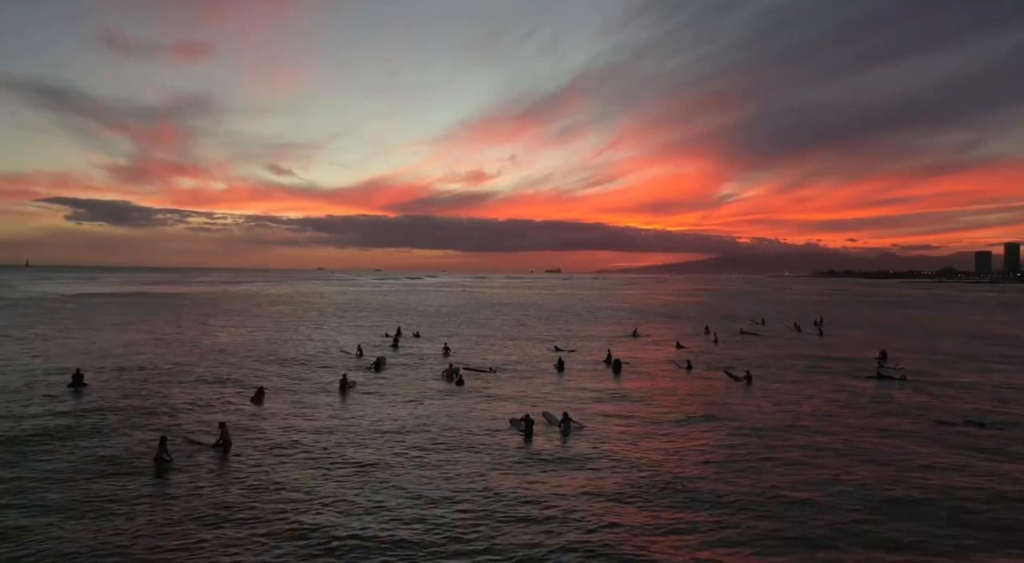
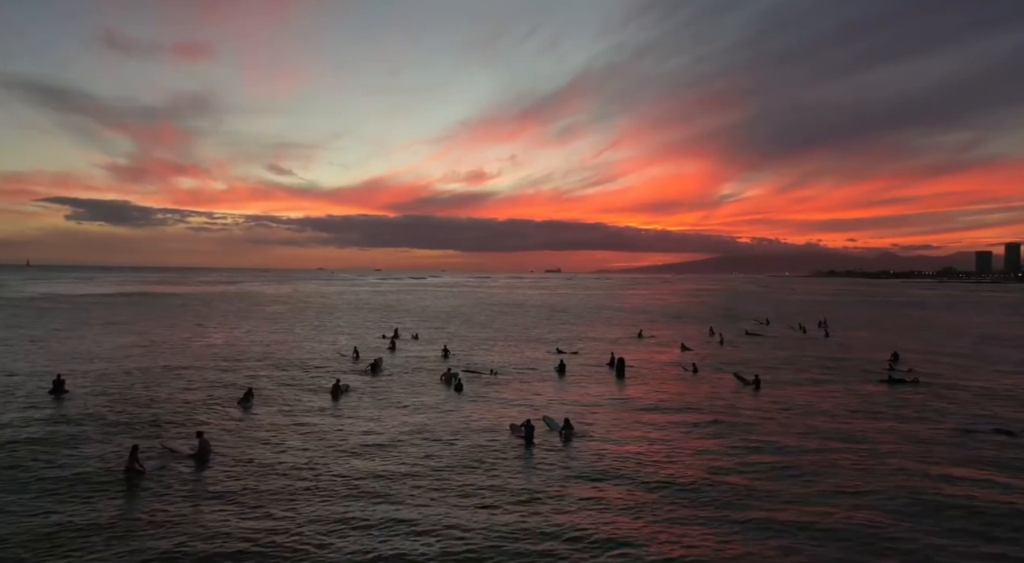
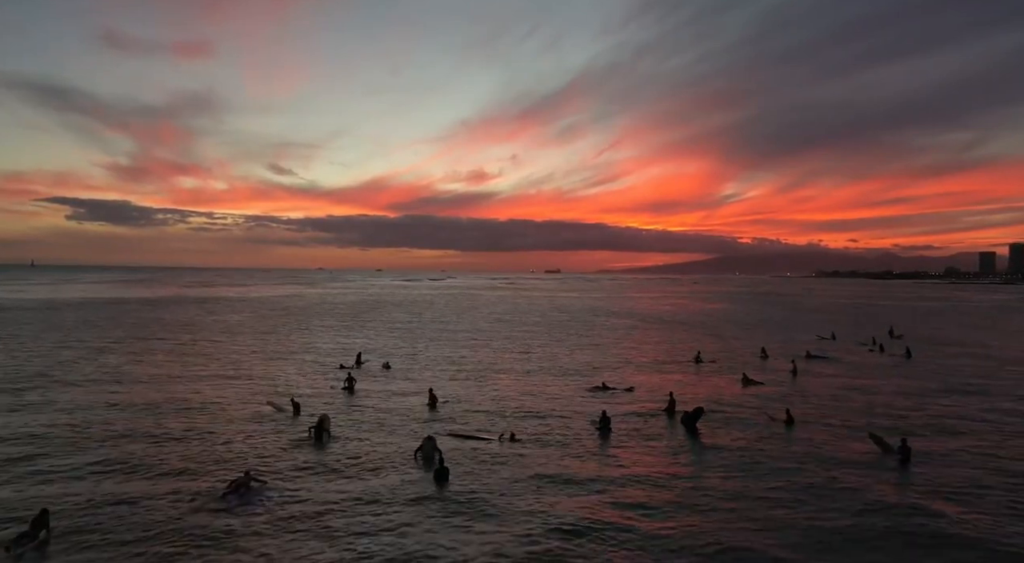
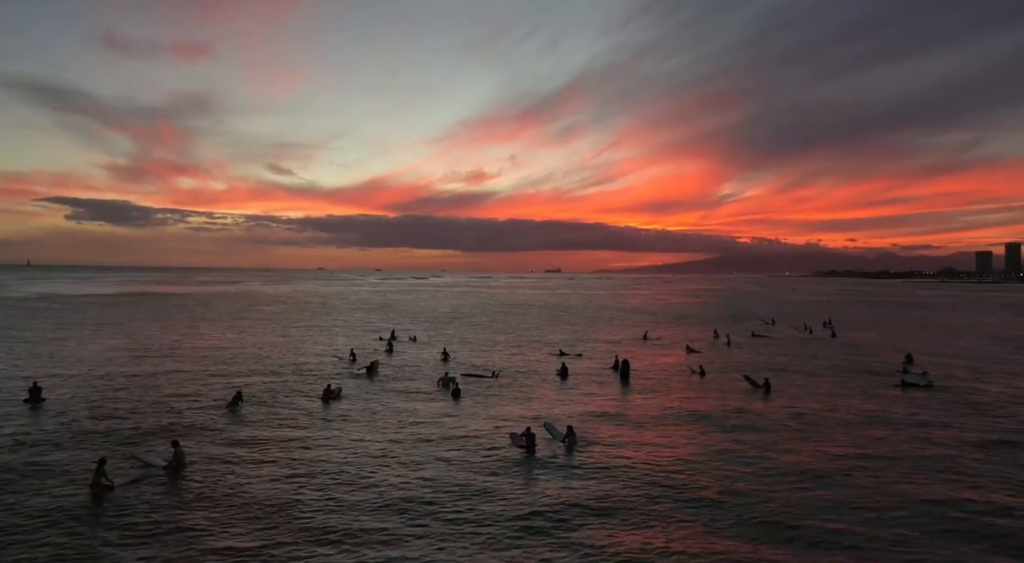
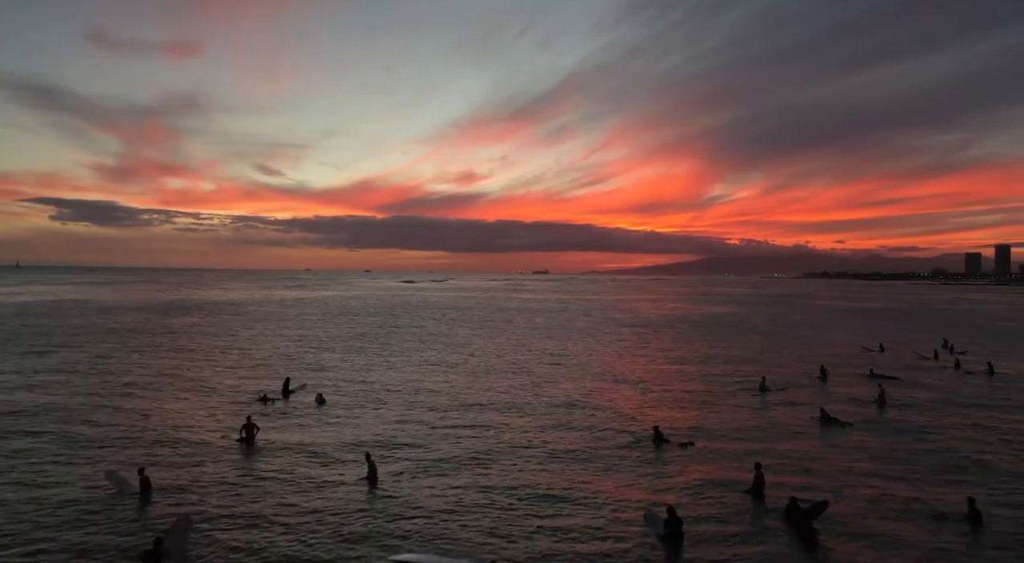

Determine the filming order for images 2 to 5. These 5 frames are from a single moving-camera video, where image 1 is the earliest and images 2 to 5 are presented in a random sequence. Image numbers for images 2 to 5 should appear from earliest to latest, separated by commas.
2, 4, 3, 5
